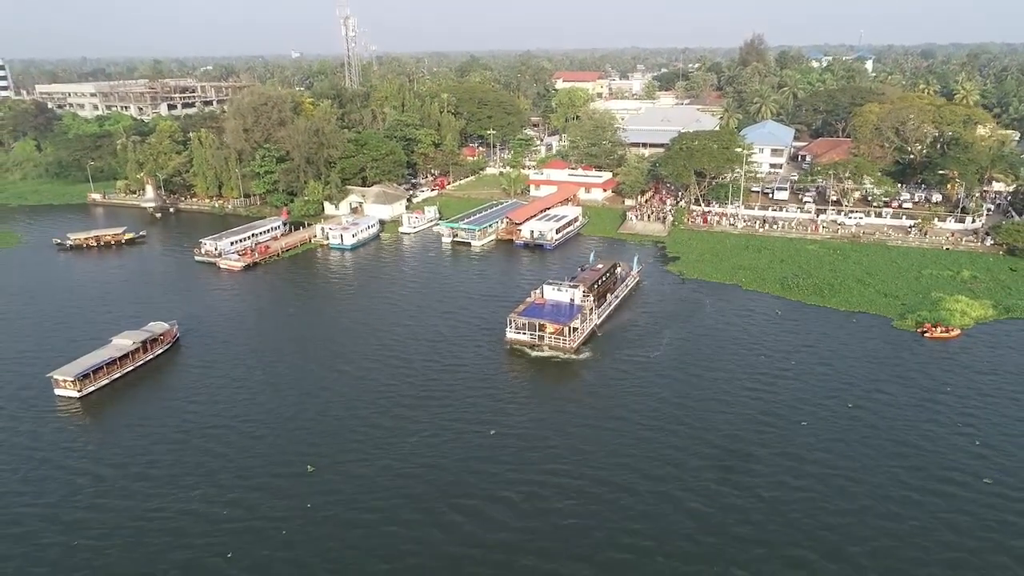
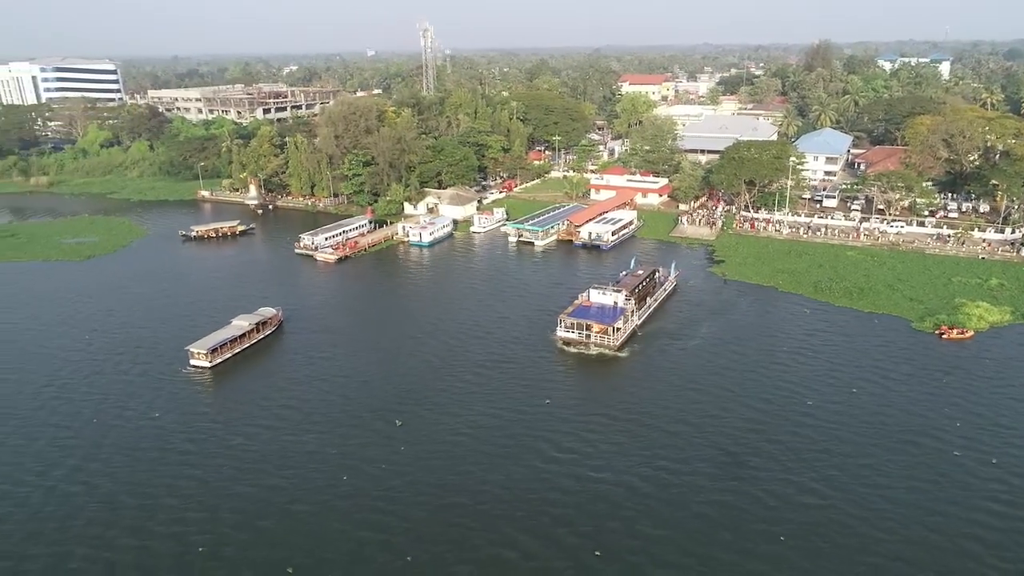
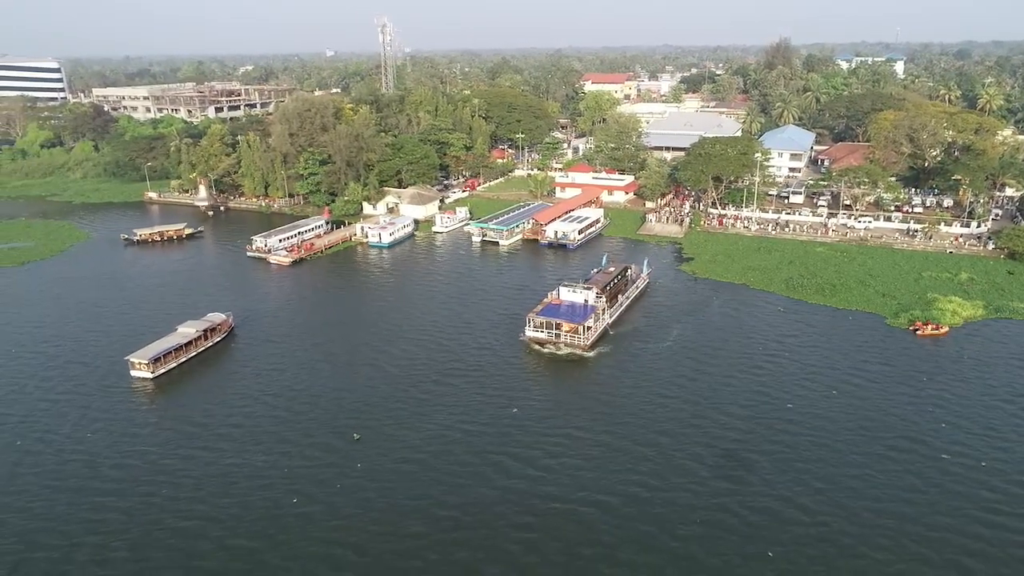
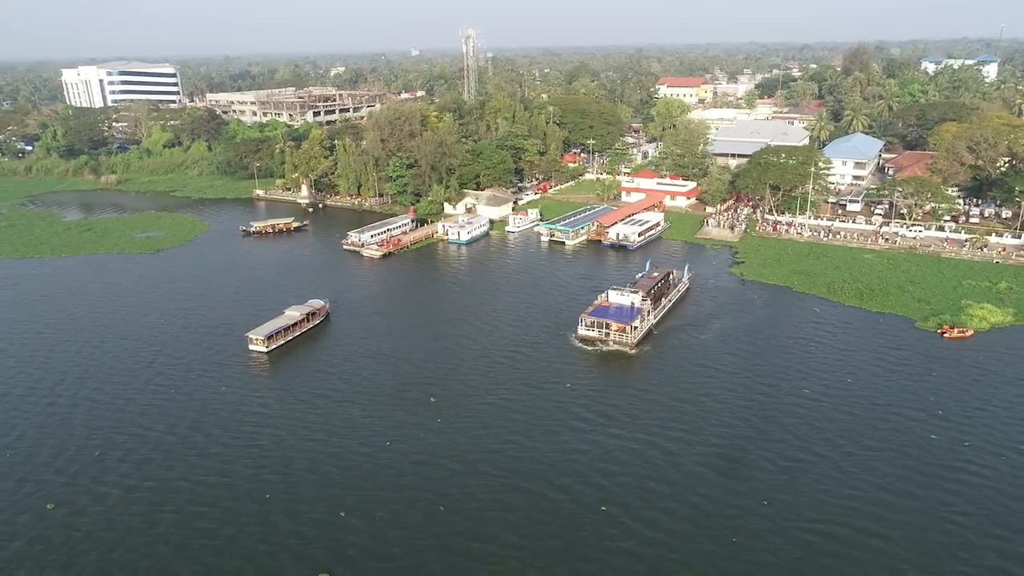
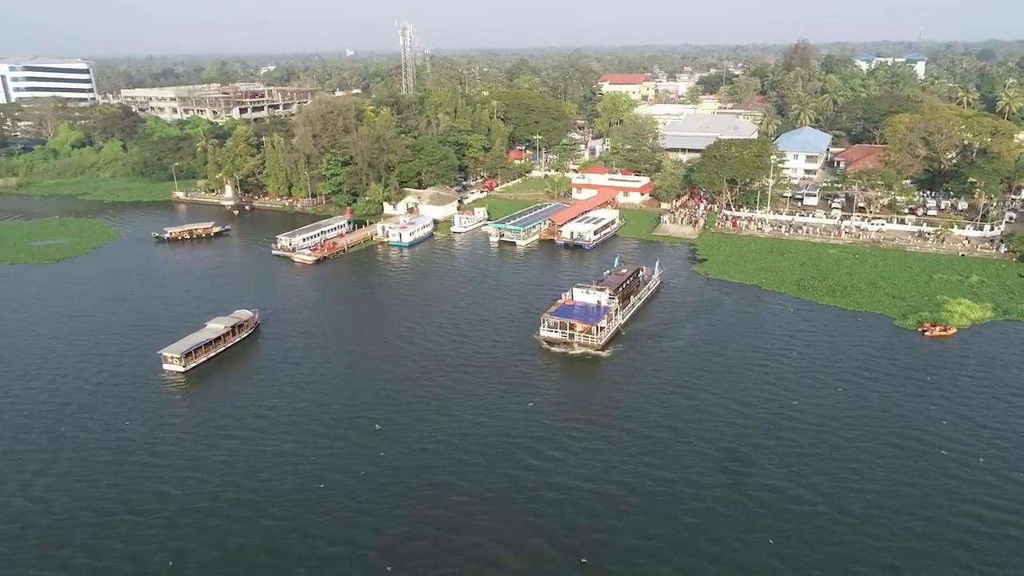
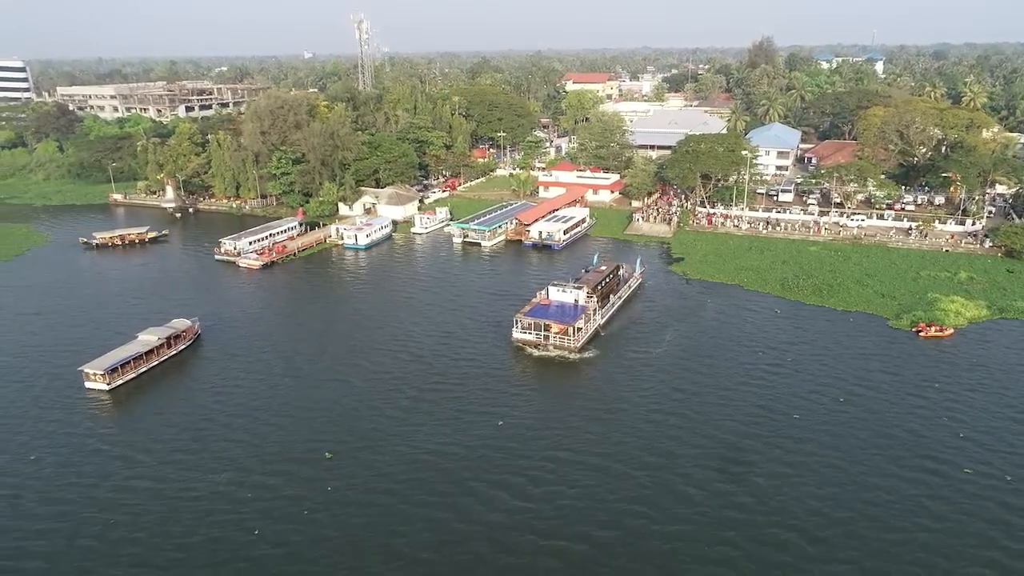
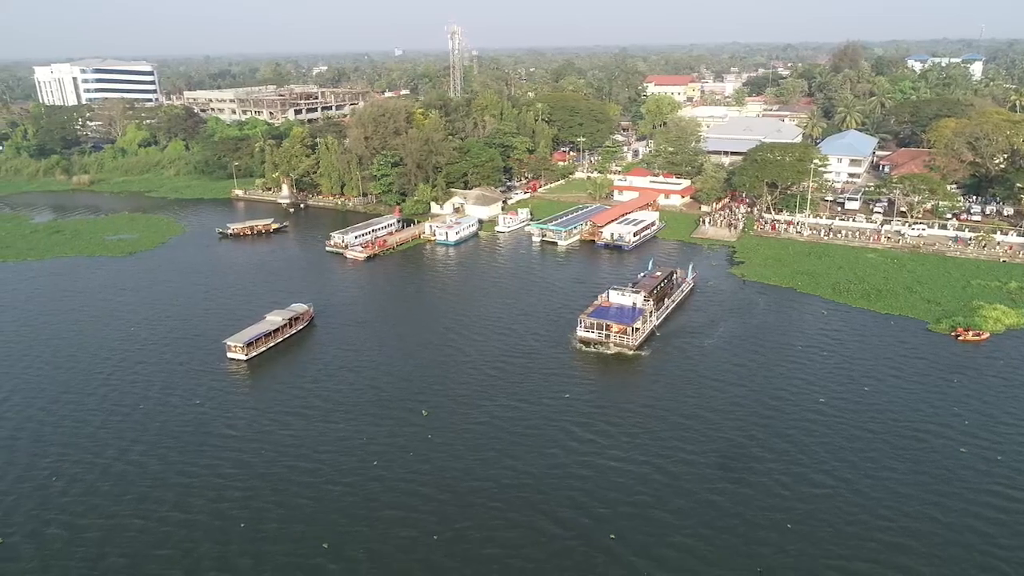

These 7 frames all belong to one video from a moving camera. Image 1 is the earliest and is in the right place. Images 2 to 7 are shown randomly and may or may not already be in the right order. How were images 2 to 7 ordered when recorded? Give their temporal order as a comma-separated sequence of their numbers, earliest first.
6, 3, 5, 2, 7, 4
